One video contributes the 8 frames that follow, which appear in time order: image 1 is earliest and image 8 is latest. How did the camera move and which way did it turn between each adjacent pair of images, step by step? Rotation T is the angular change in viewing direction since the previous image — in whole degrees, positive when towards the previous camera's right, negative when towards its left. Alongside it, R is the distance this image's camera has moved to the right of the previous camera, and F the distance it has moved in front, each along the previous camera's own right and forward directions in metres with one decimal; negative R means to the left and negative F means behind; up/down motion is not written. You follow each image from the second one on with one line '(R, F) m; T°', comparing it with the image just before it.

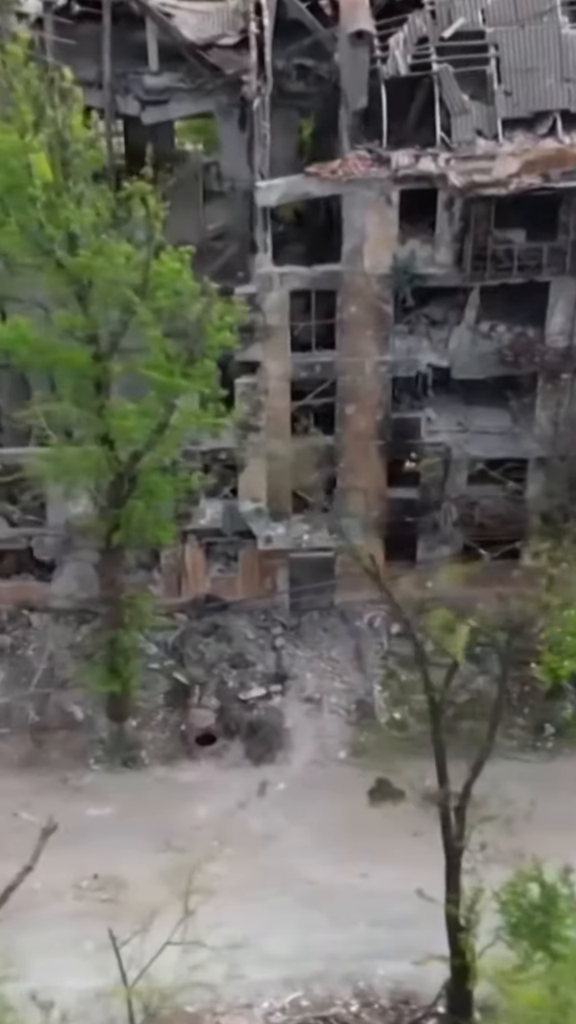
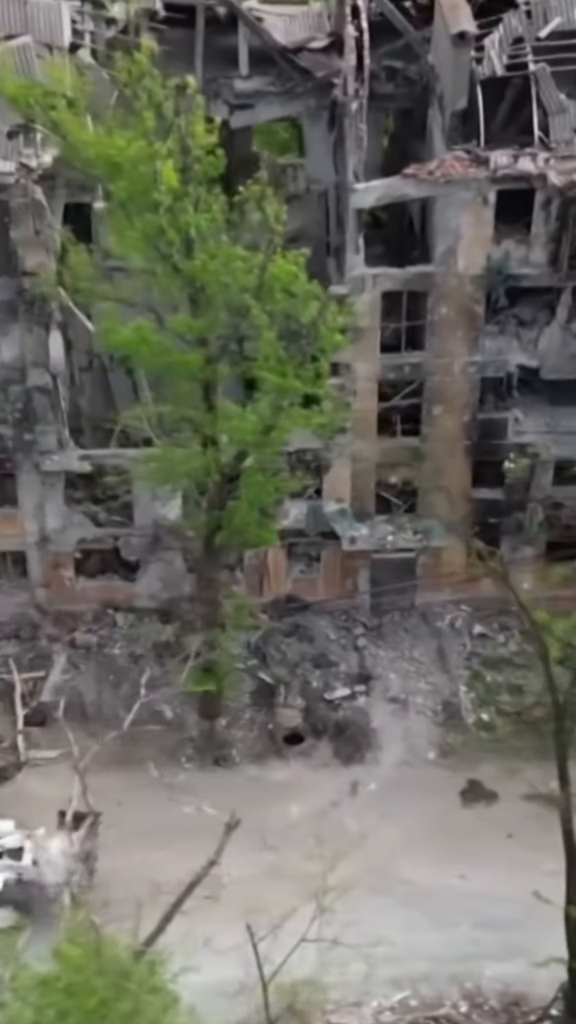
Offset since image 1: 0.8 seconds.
(-0.6, -0.1) m; -2°
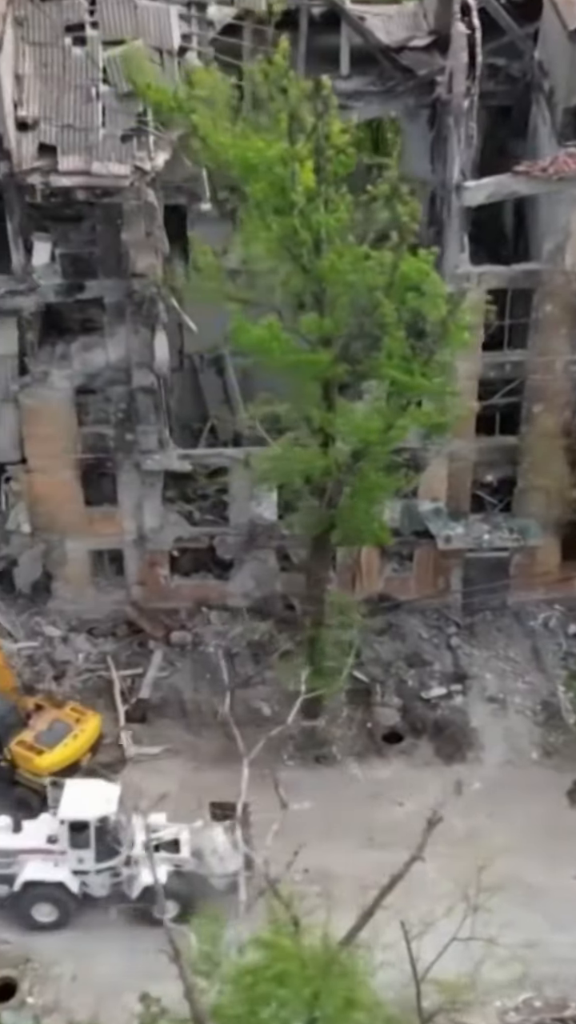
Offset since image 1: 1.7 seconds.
(-0.7, -0.1) m; -3°
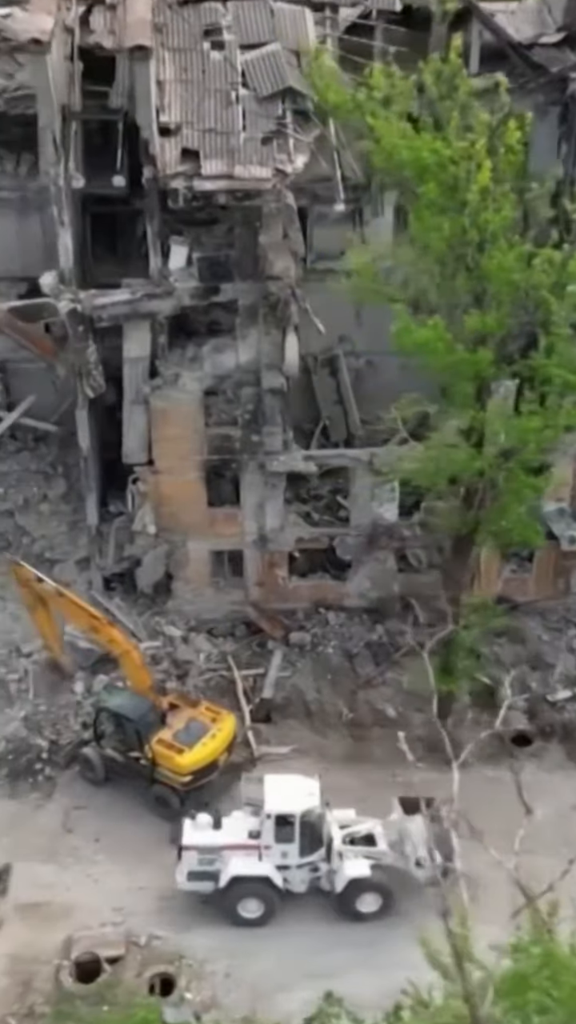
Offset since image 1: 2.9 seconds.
(-0.9, 0.0) m; -3°
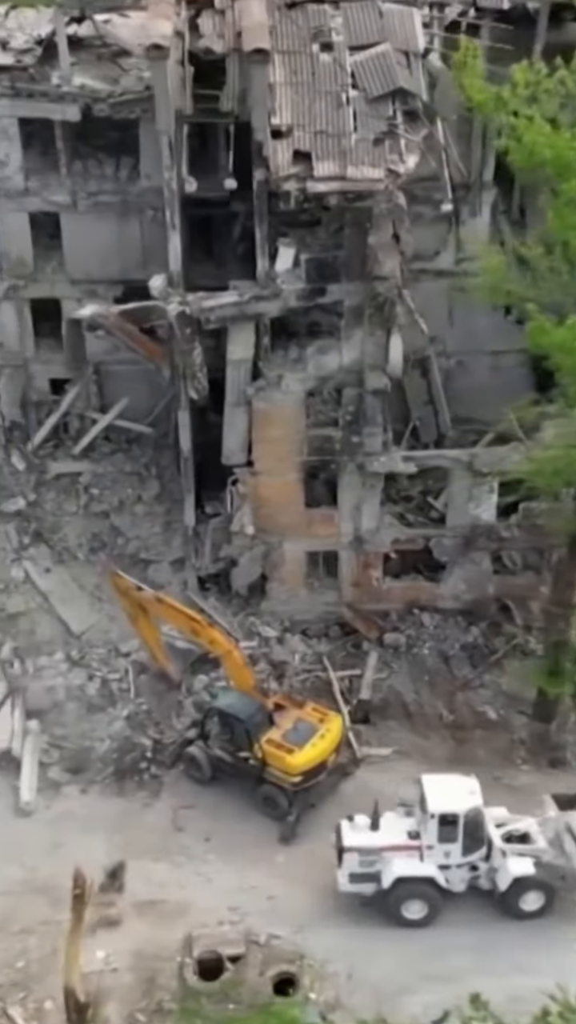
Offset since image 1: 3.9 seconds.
(-0.7, 0.0) m; -3°
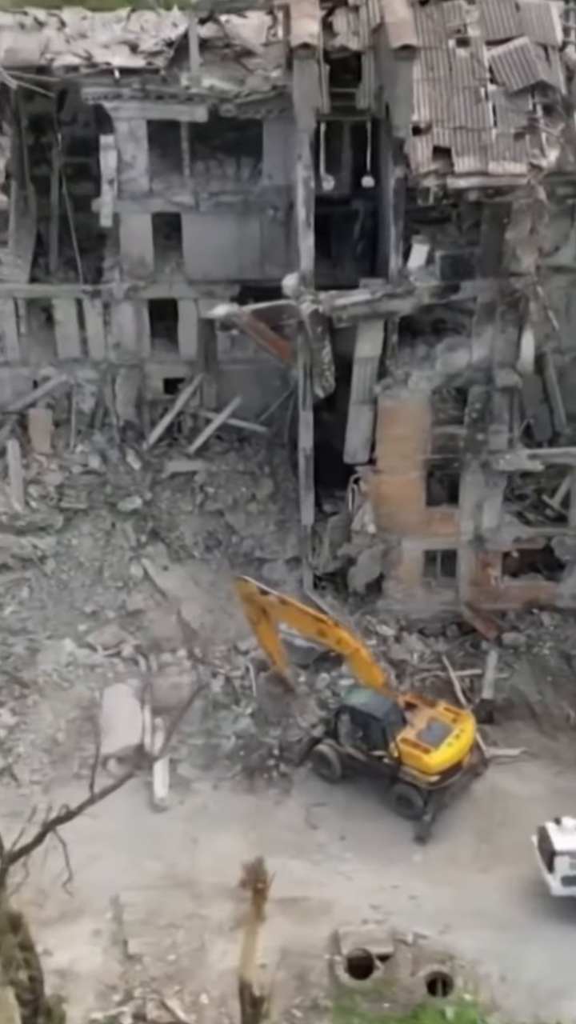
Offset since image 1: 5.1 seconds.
(-0.9, 0.0) m; -3°
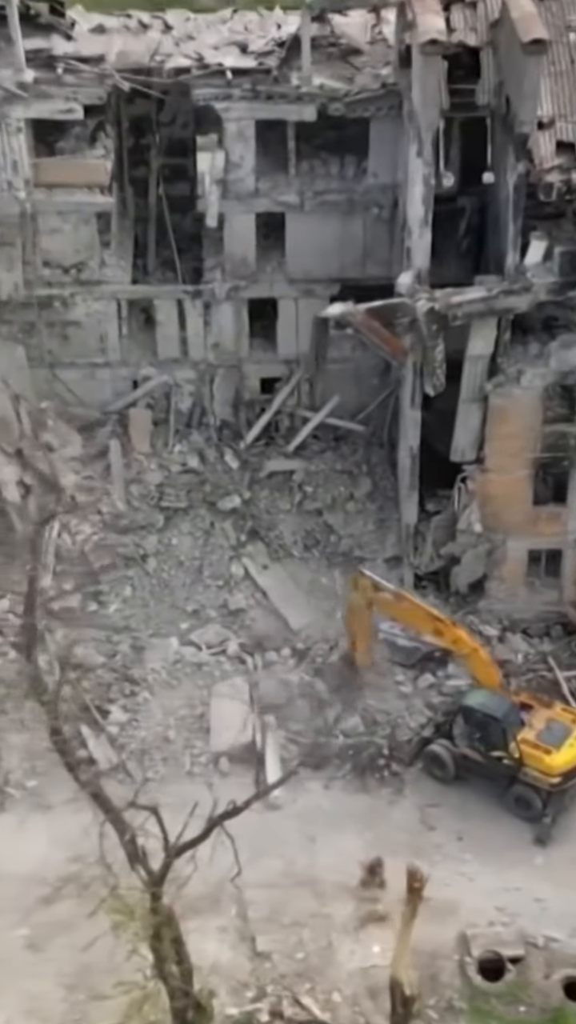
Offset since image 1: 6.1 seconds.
(-0.8, 0.0) m; -3°
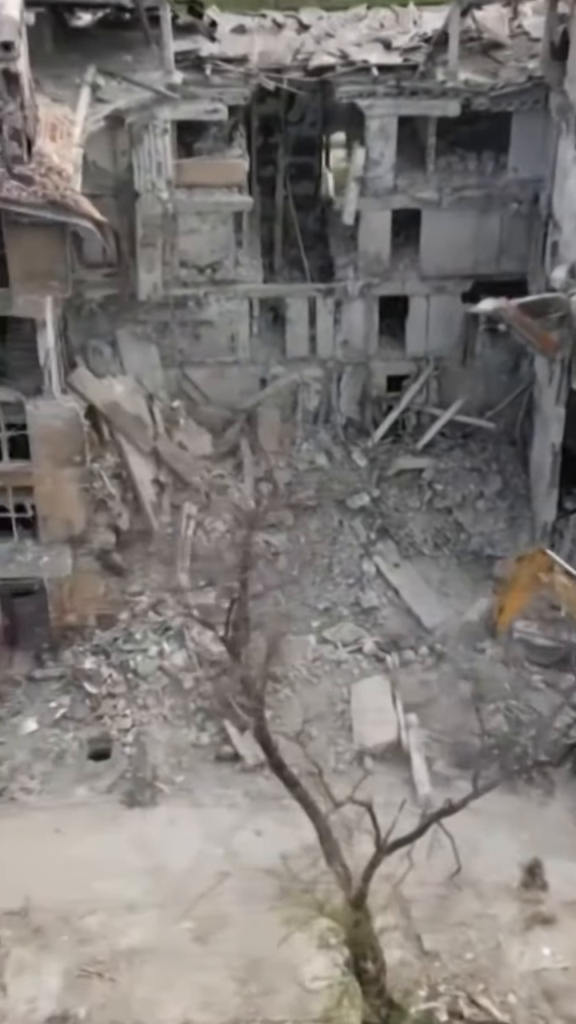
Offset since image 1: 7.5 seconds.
(-1.0, 0.0) m; -4°
